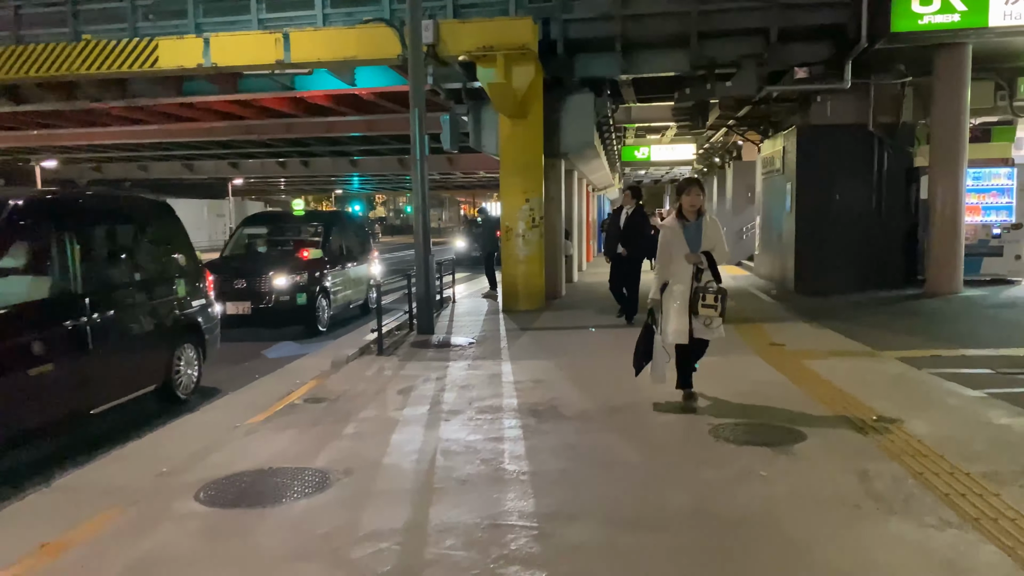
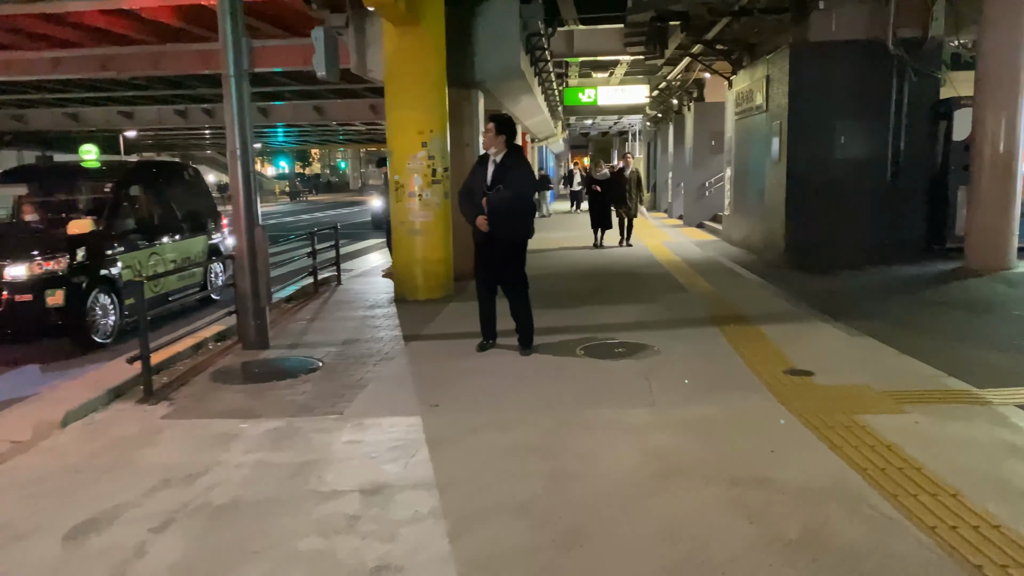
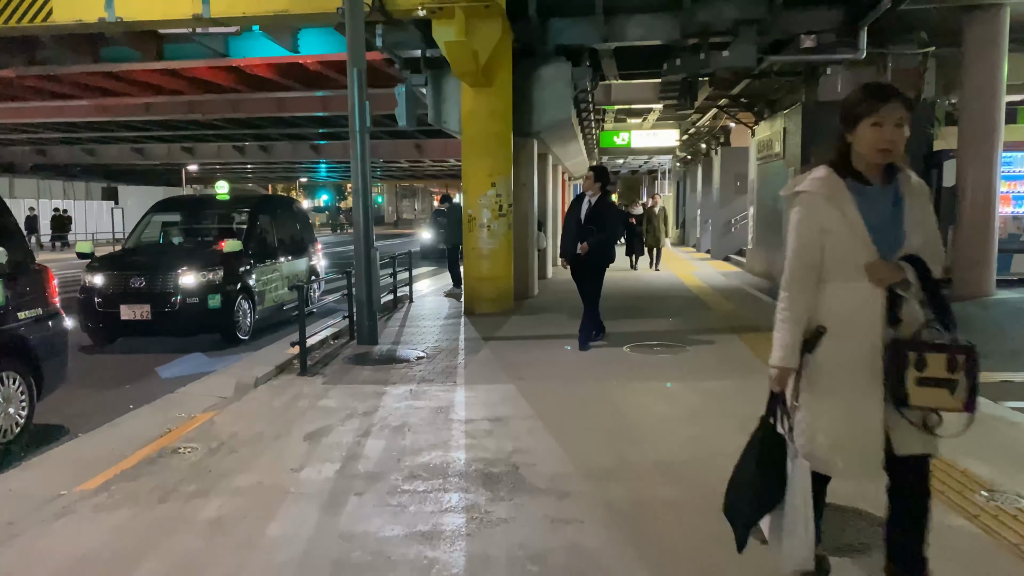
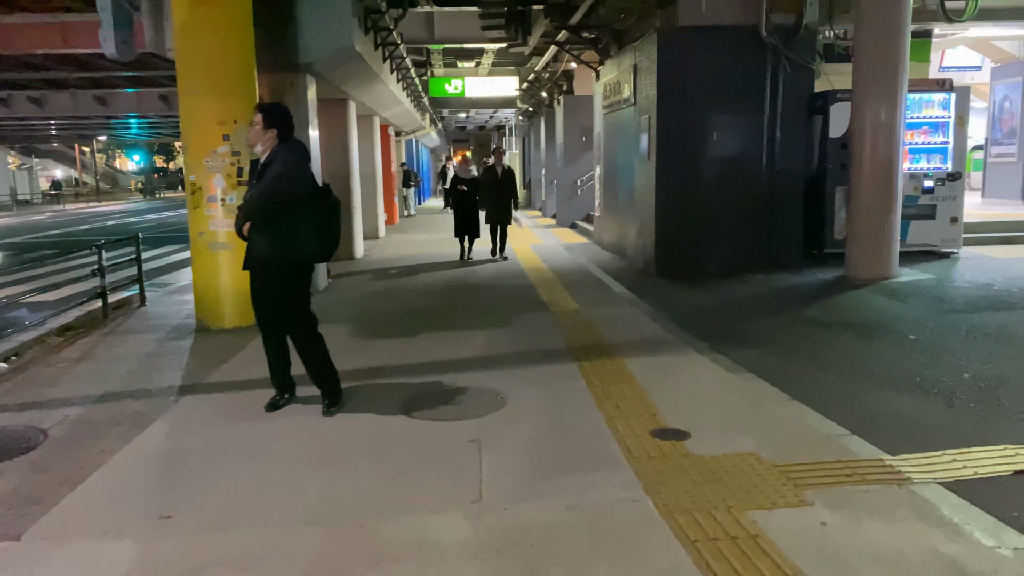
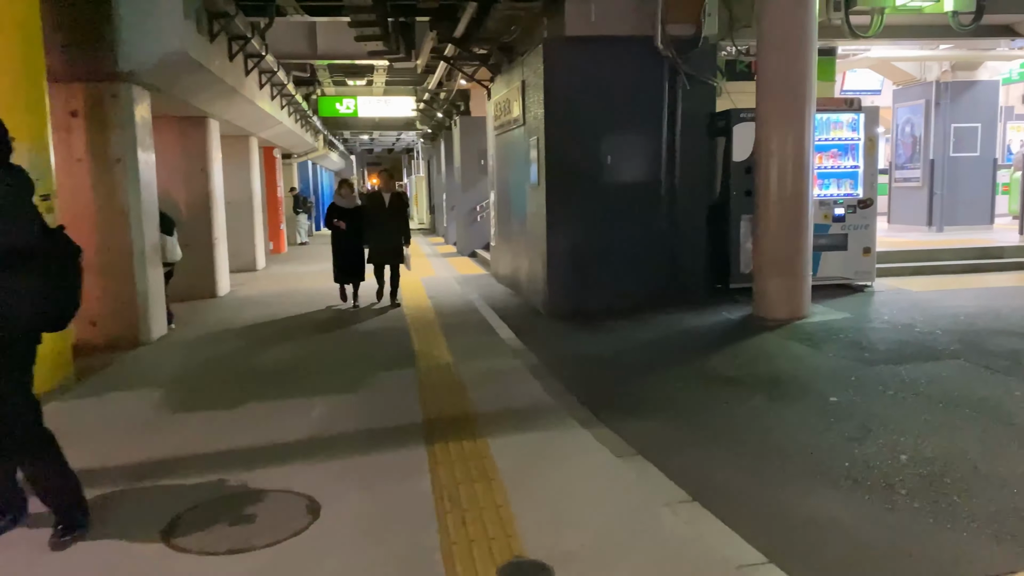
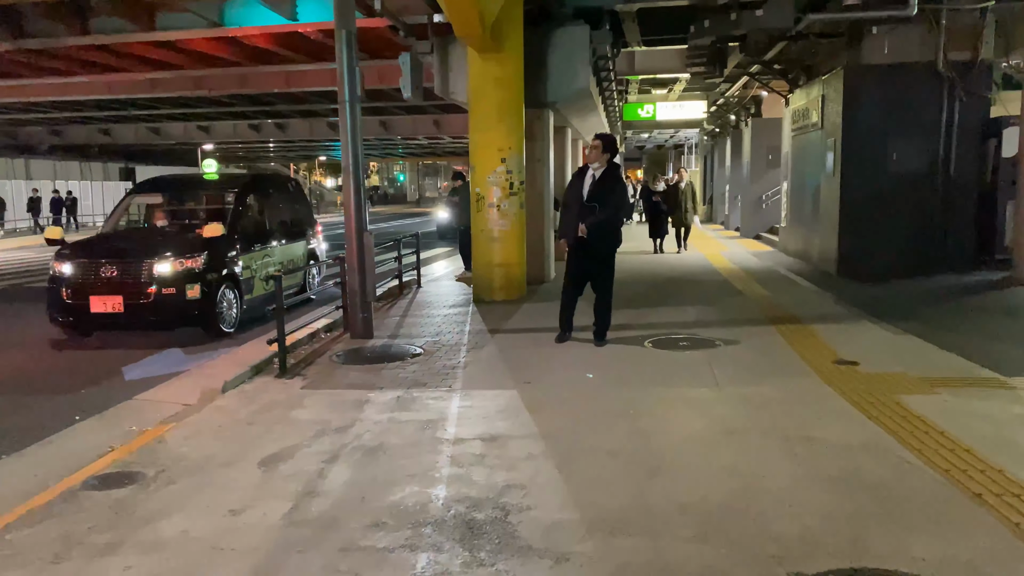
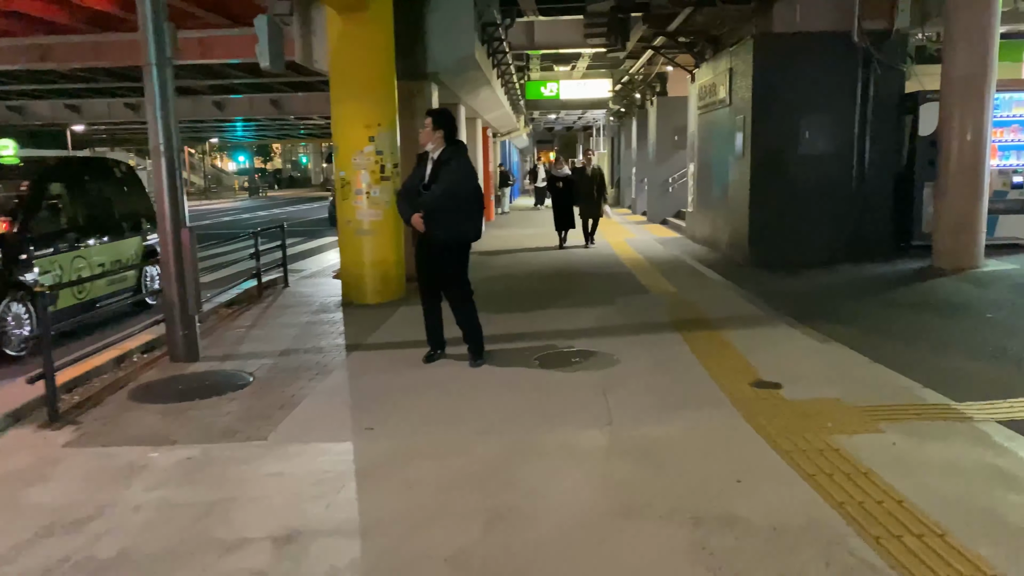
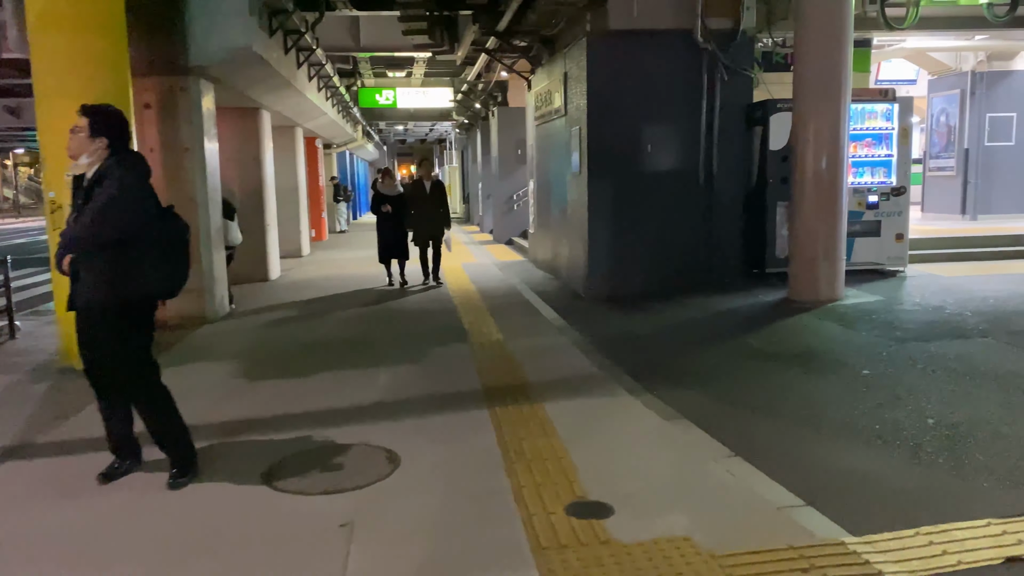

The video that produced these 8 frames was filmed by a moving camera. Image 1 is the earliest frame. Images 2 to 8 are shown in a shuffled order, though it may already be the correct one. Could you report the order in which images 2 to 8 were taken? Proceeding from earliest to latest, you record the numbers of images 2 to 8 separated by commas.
3, 6, 2, 7, 4, 8, 5
